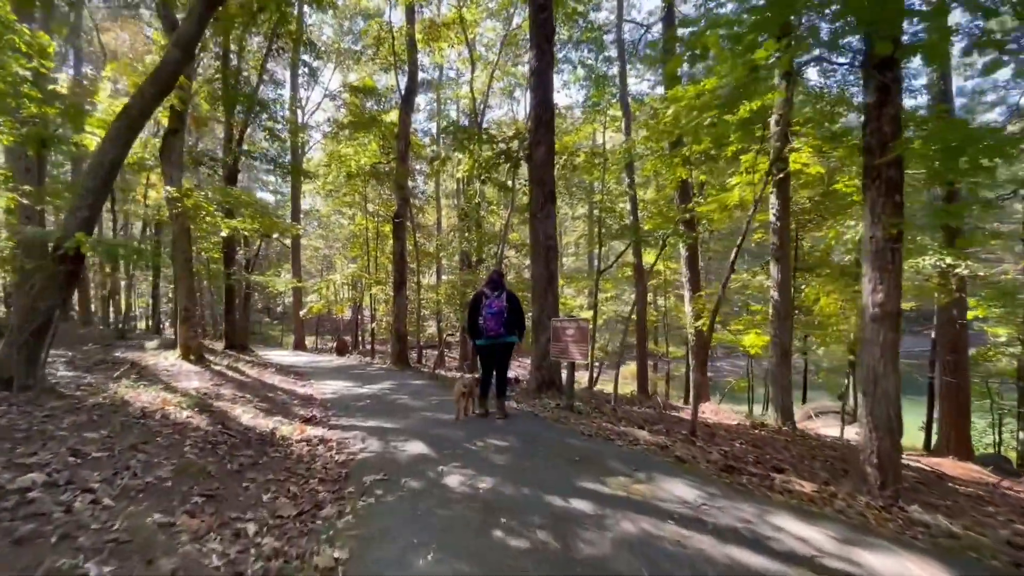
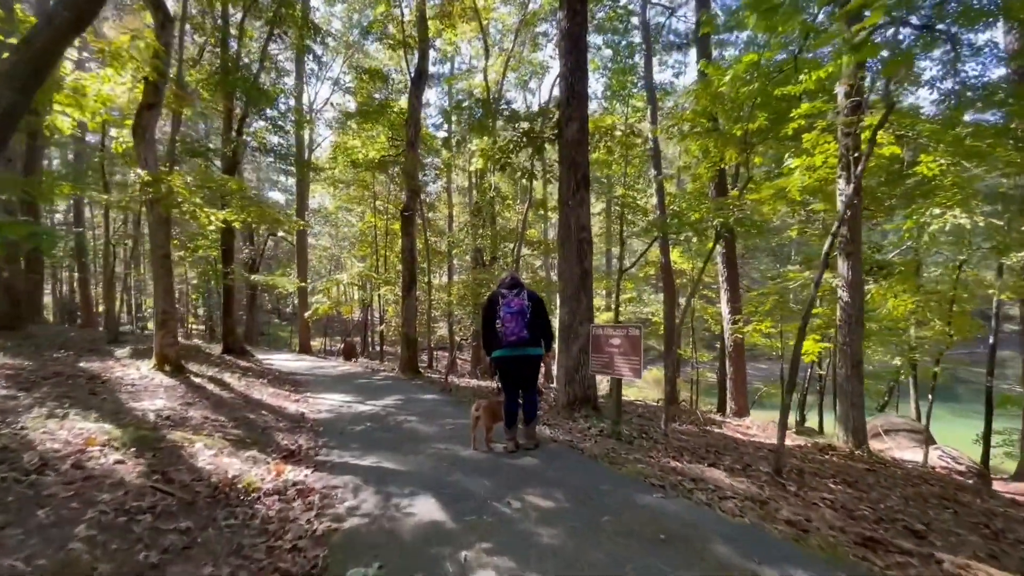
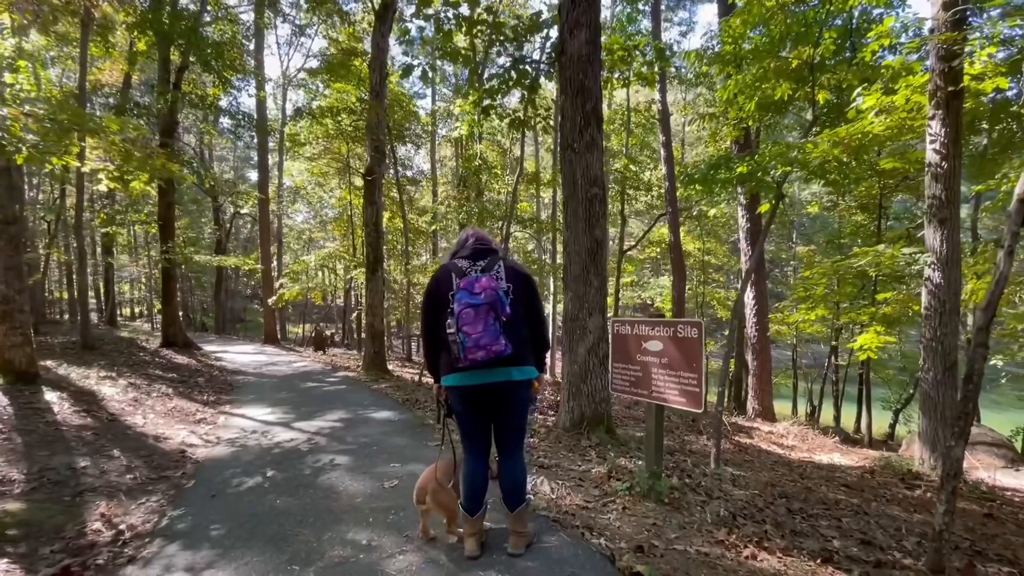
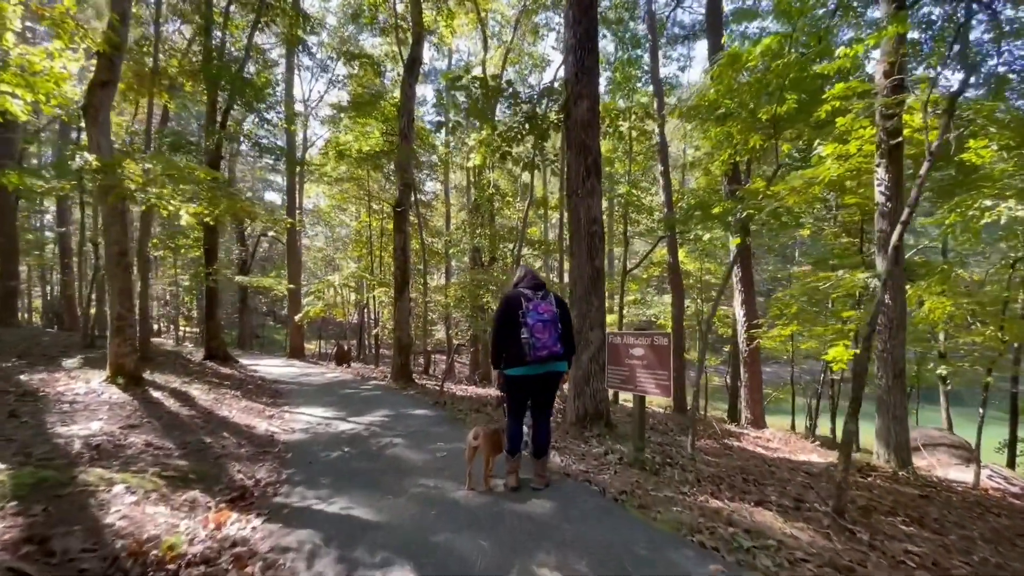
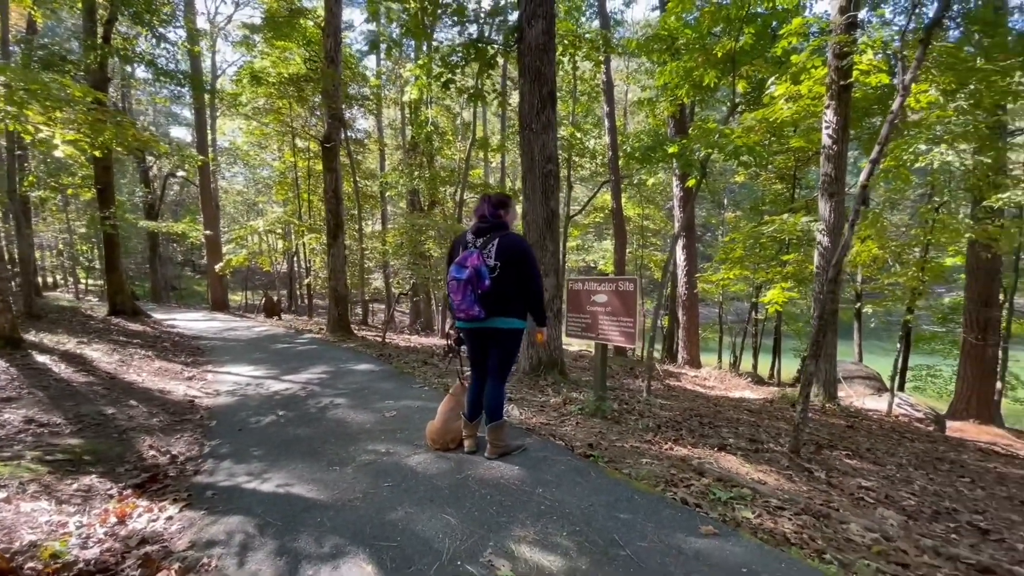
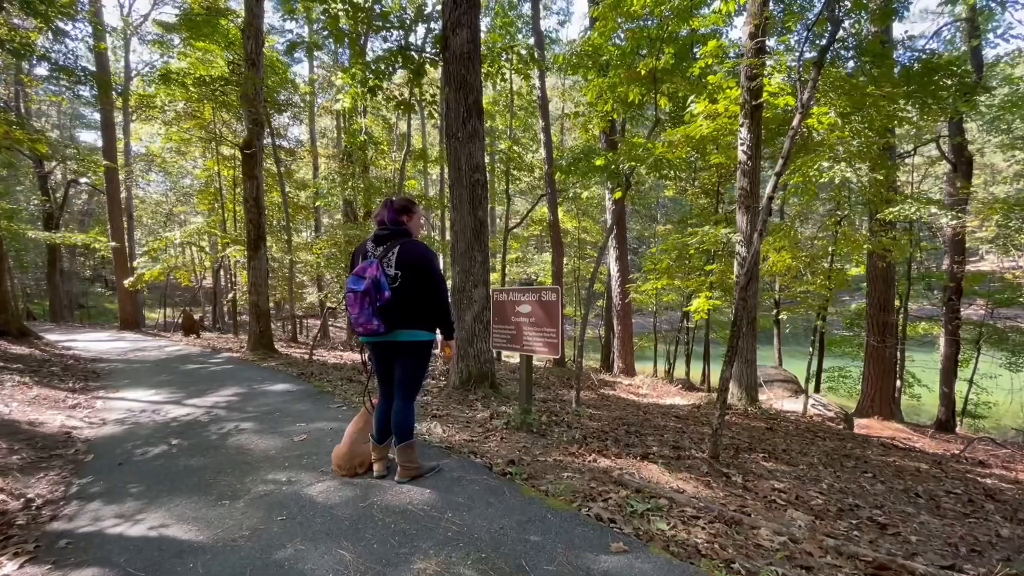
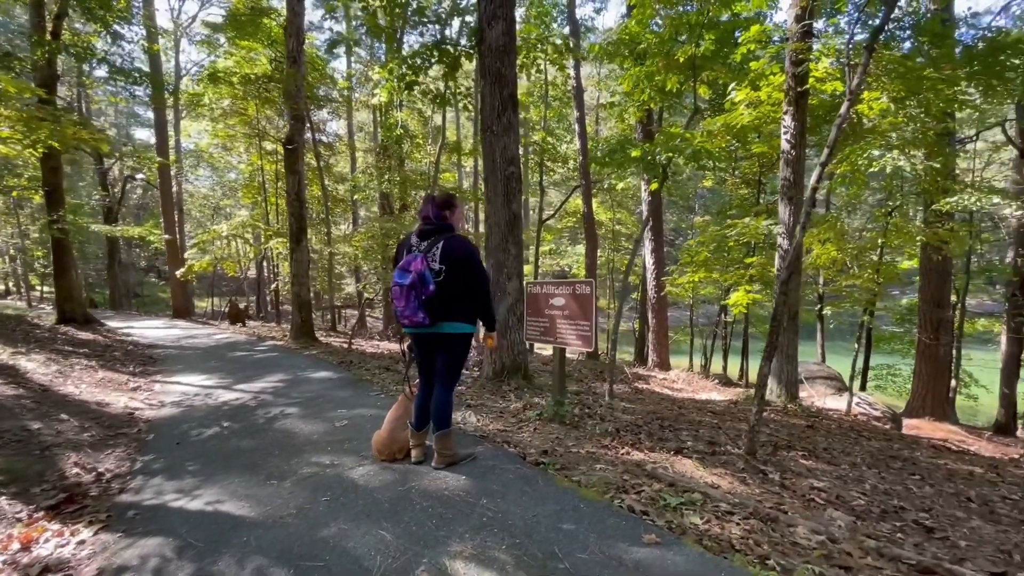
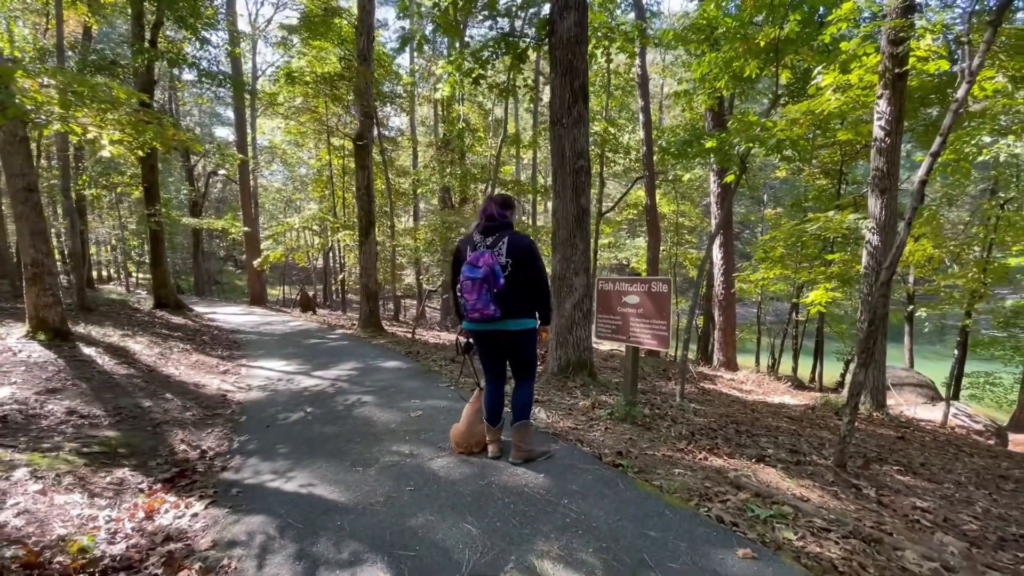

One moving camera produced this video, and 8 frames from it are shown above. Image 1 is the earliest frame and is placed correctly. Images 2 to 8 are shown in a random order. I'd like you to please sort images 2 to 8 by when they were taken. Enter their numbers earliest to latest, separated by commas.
2, 4, 3, 8, 5, 7, 6
